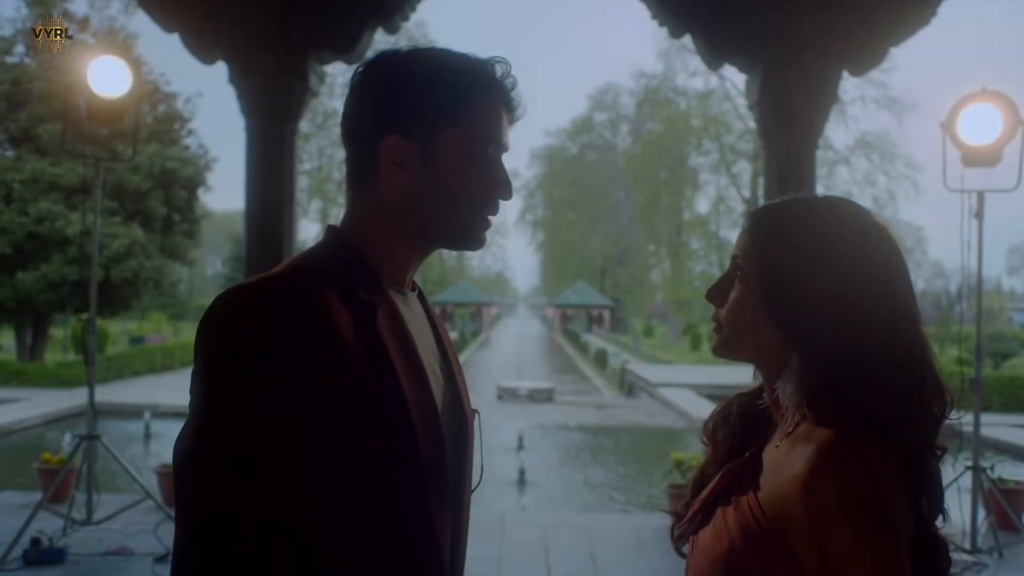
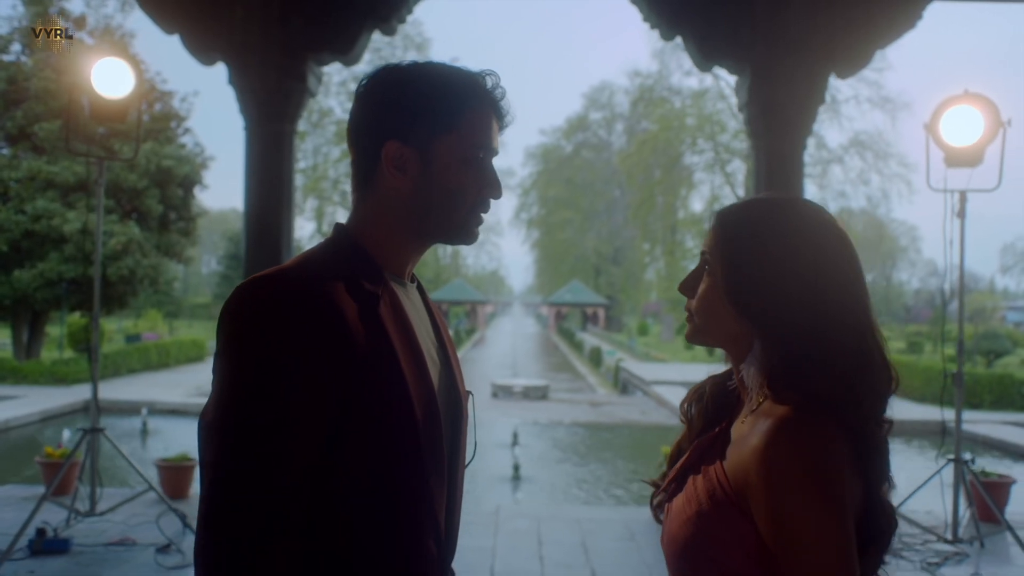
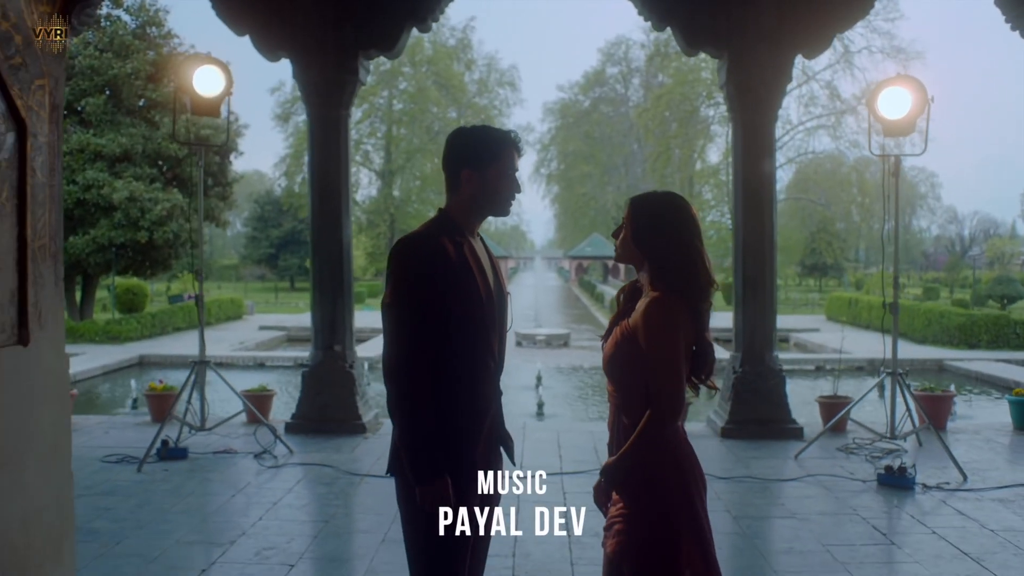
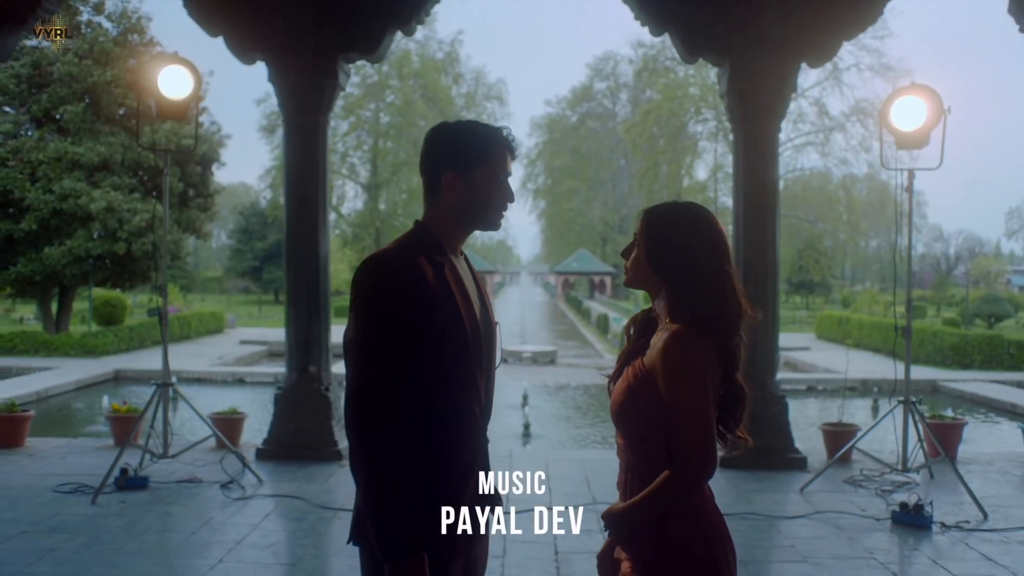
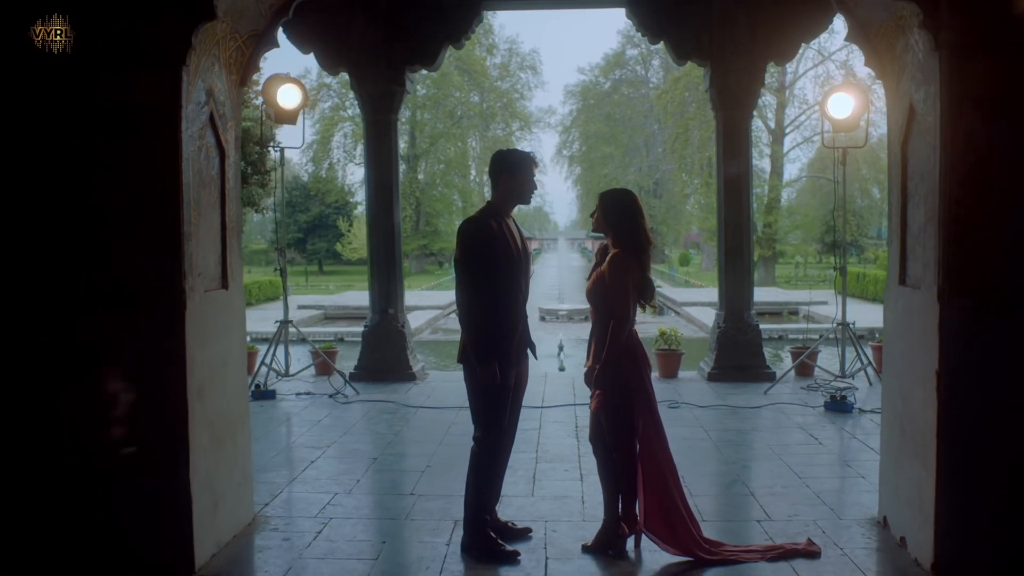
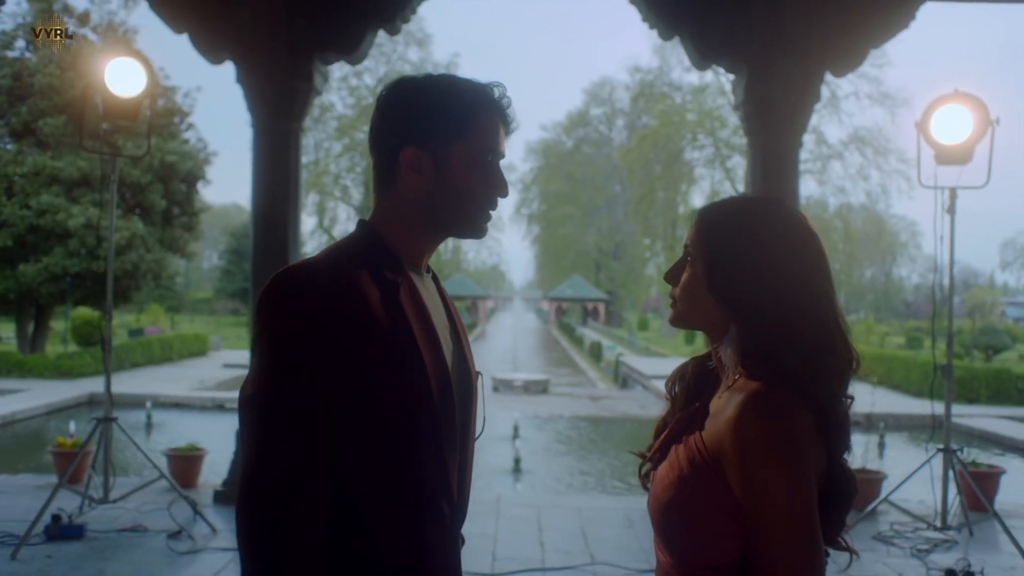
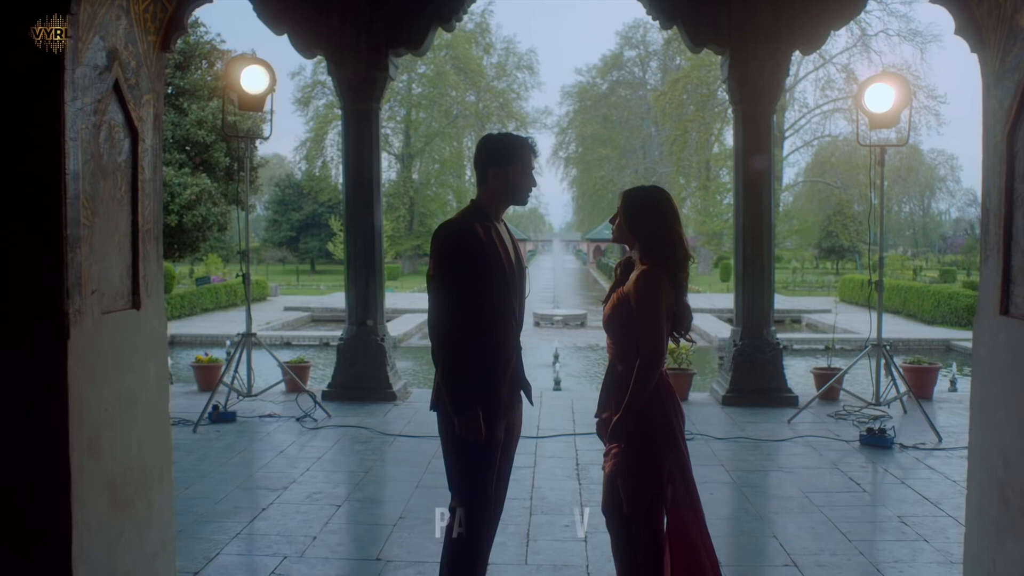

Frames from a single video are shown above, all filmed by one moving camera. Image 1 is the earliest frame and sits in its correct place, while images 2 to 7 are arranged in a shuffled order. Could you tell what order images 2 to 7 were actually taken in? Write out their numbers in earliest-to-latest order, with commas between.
2, 6, 4, 3, 7, 5
